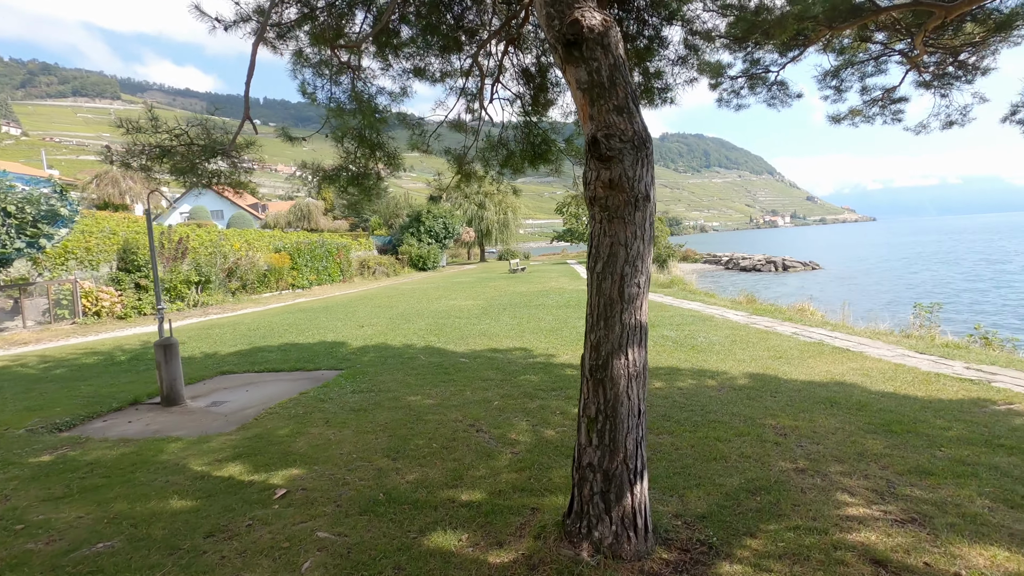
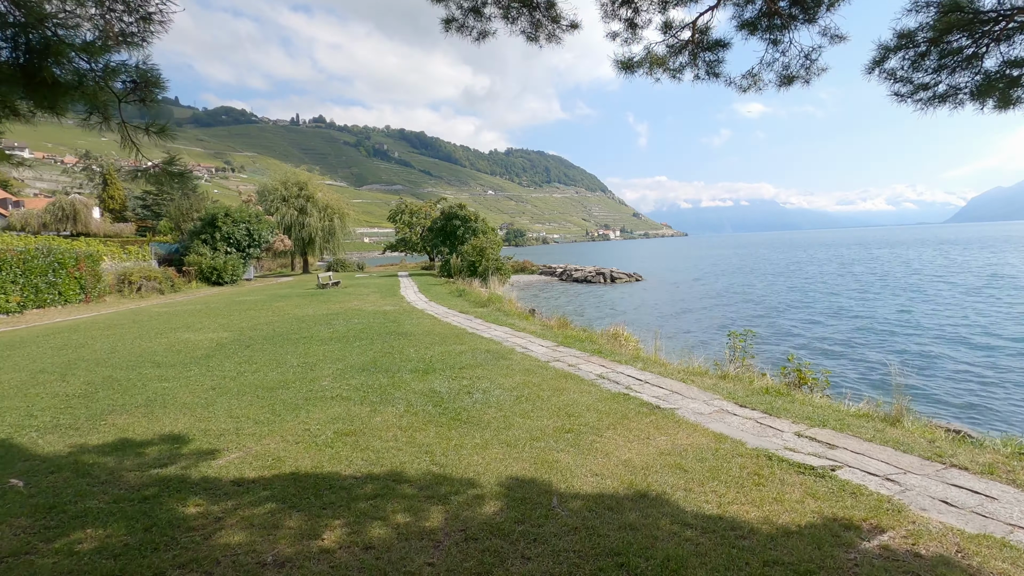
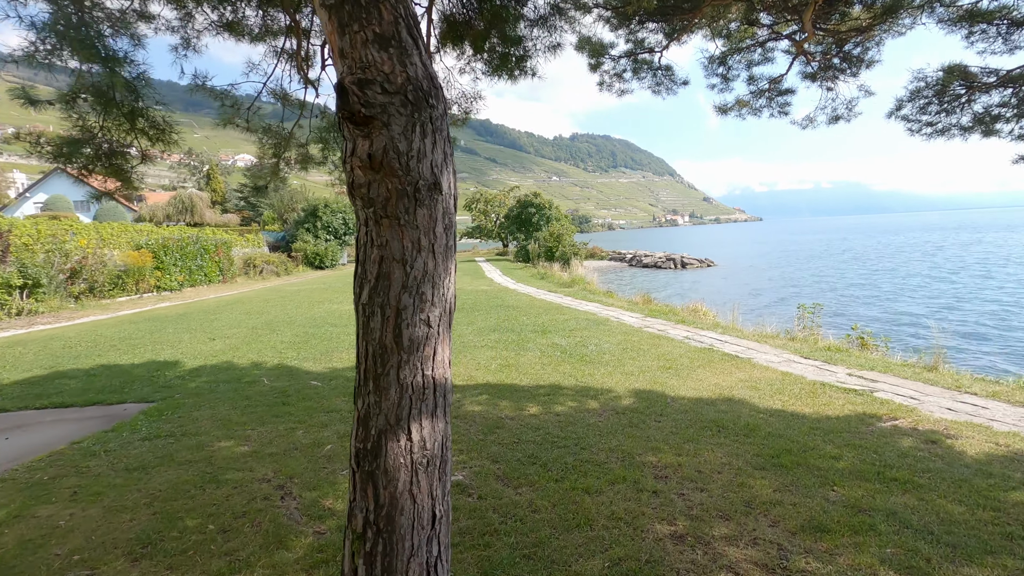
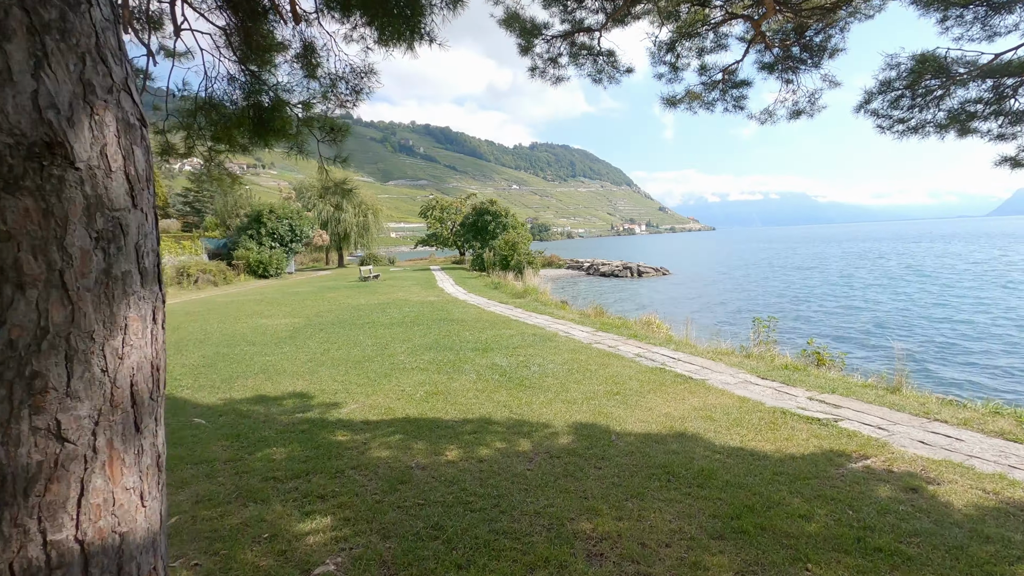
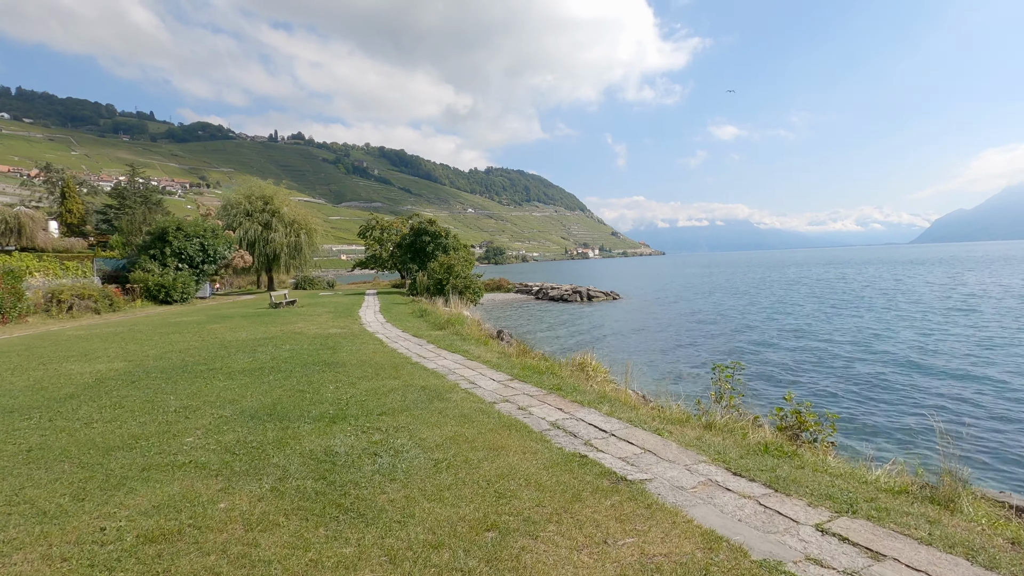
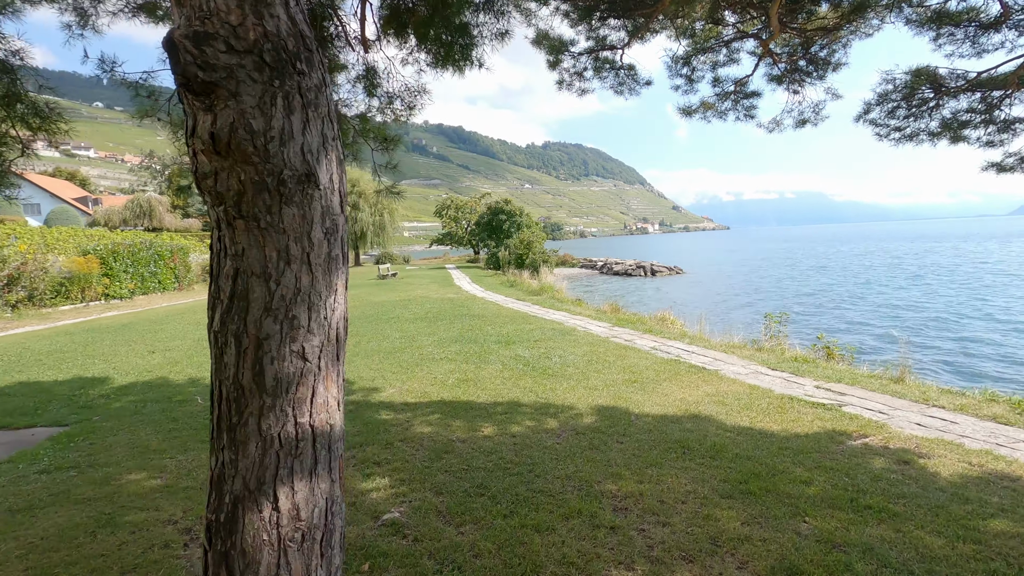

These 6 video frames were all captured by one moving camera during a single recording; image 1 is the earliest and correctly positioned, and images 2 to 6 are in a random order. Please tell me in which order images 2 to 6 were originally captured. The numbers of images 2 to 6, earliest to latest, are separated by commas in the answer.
3, 6, 4, 2, 5
